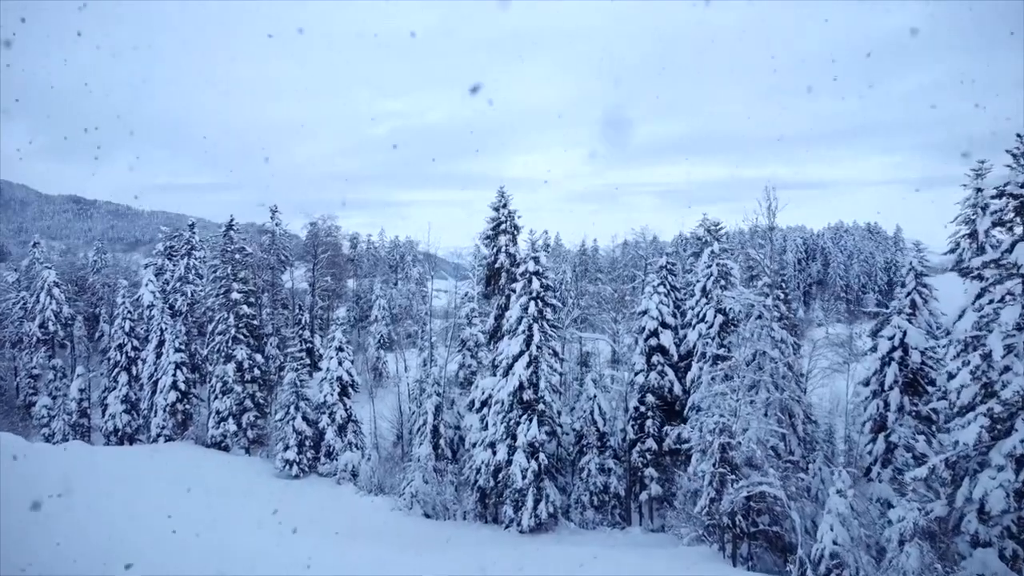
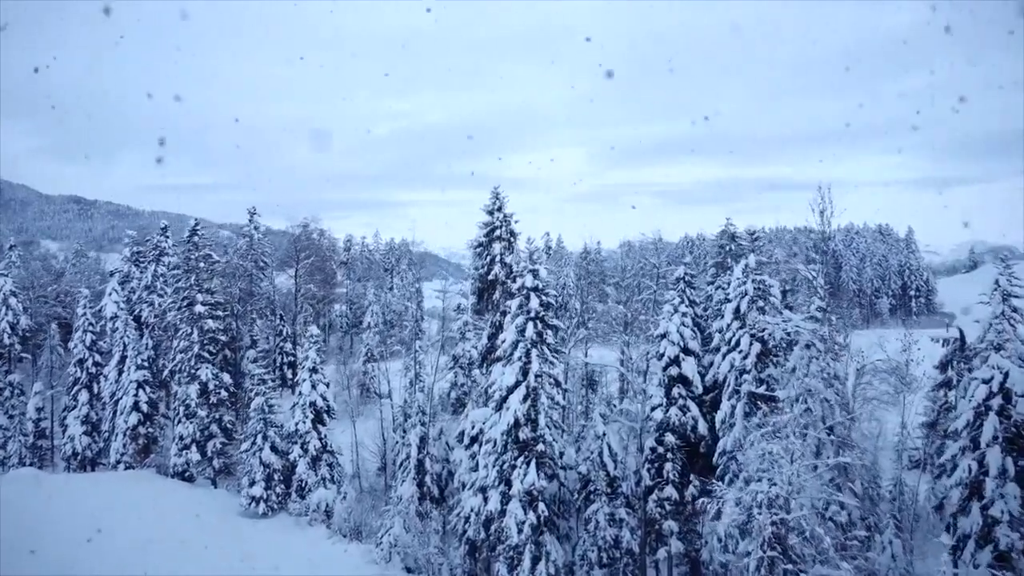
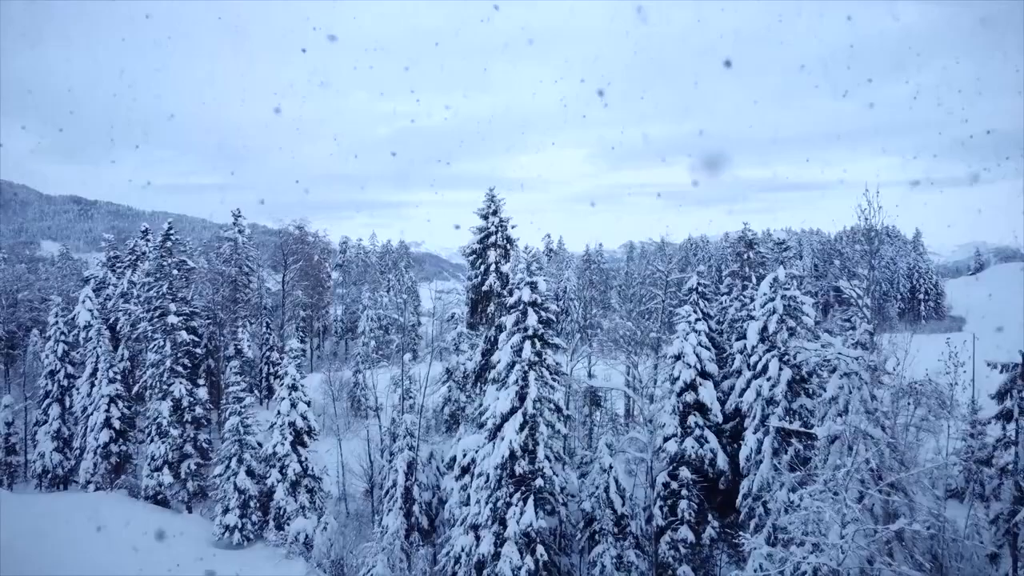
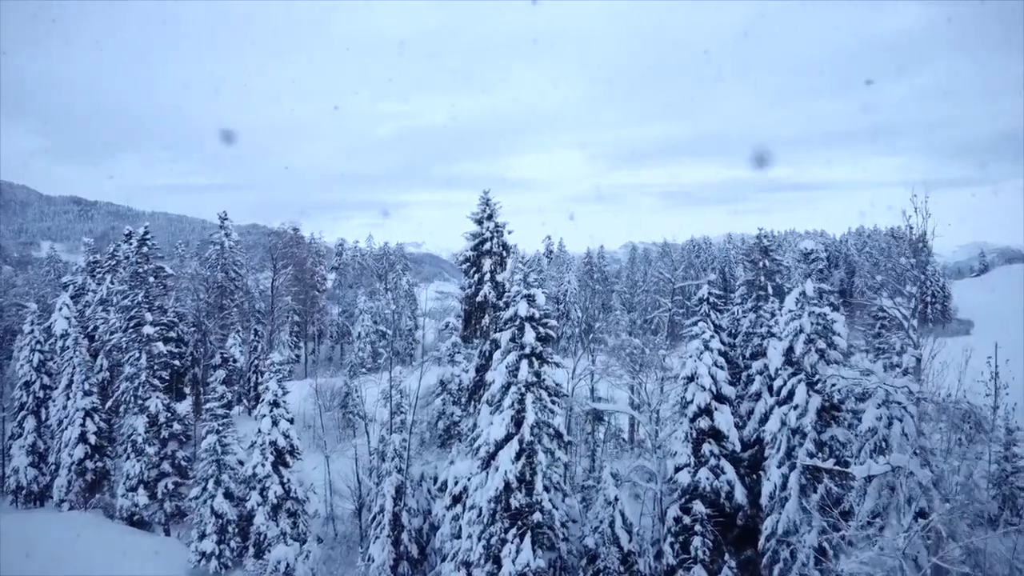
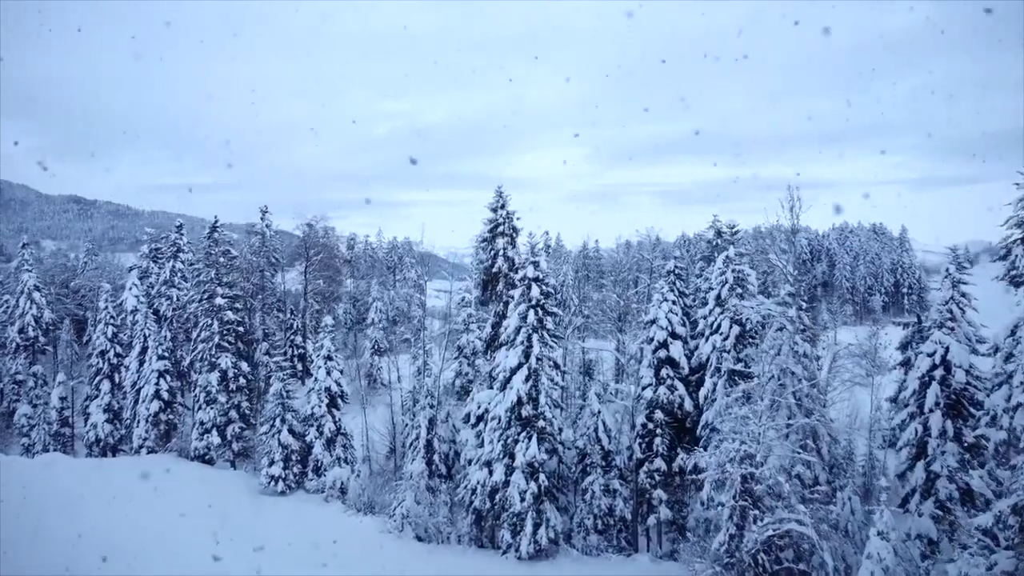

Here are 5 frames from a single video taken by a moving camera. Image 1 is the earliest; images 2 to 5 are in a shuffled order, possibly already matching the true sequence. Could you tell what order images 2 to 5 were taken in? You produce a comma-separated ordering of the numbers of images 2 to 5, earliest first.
5, 2, 3, 4
